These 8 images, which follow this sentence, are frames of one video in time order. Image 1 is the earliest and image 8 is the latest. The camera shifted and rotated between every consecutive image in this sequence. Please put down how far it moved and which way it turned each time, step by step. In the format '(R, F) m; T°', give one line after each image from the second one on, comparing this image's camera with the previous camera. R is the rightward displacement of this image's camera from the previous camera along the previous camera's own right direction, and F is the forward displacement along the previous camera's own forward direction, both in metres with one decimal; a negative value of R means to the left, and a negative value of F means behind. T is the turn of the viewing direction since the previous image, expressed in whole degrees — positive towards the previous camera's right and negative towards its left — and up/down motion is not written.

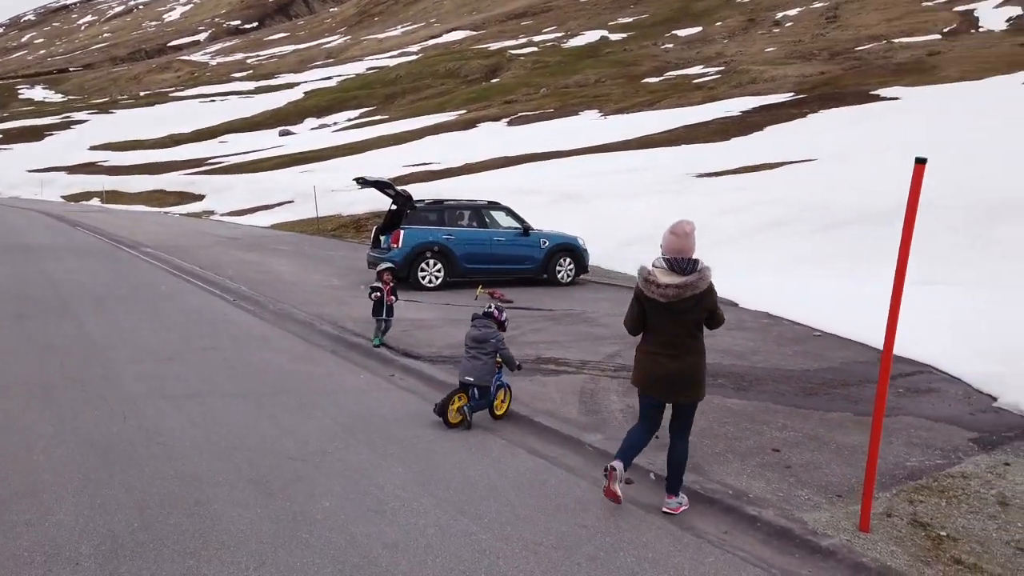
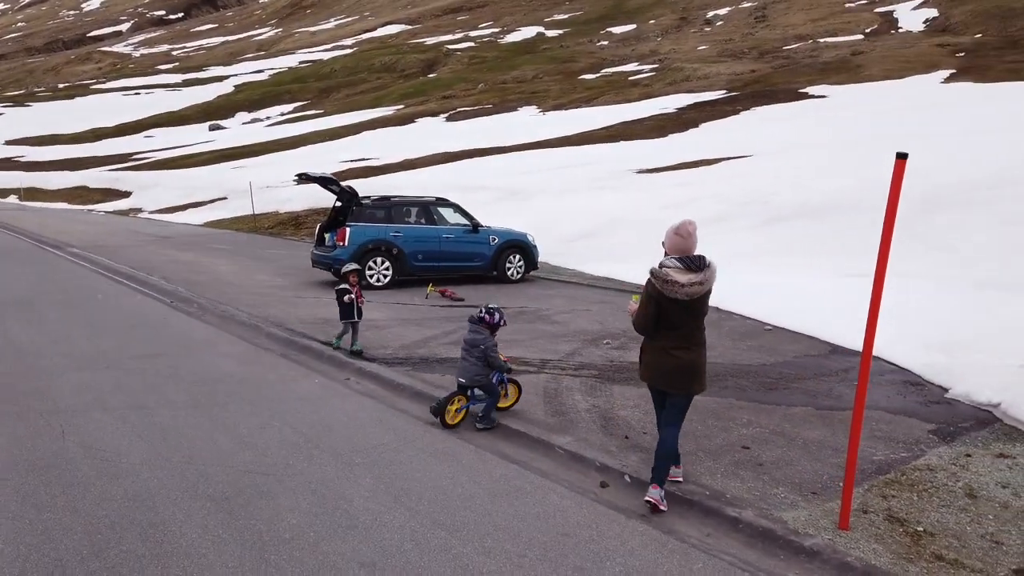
(-0.2, +0.2) m; +4°
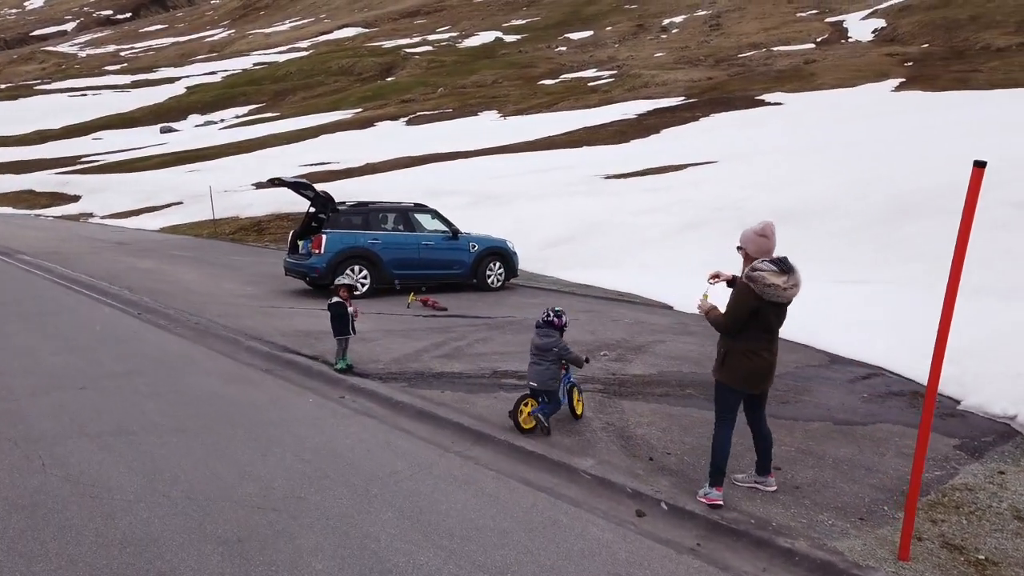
(-0.4, +0.3) m; +3°
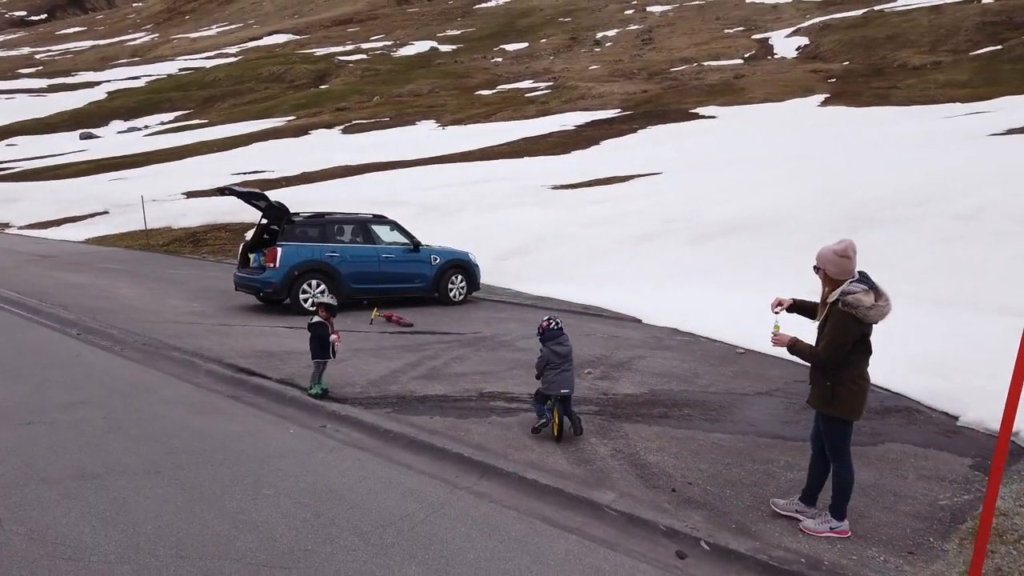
(-0.5, +0.4) m; +5°
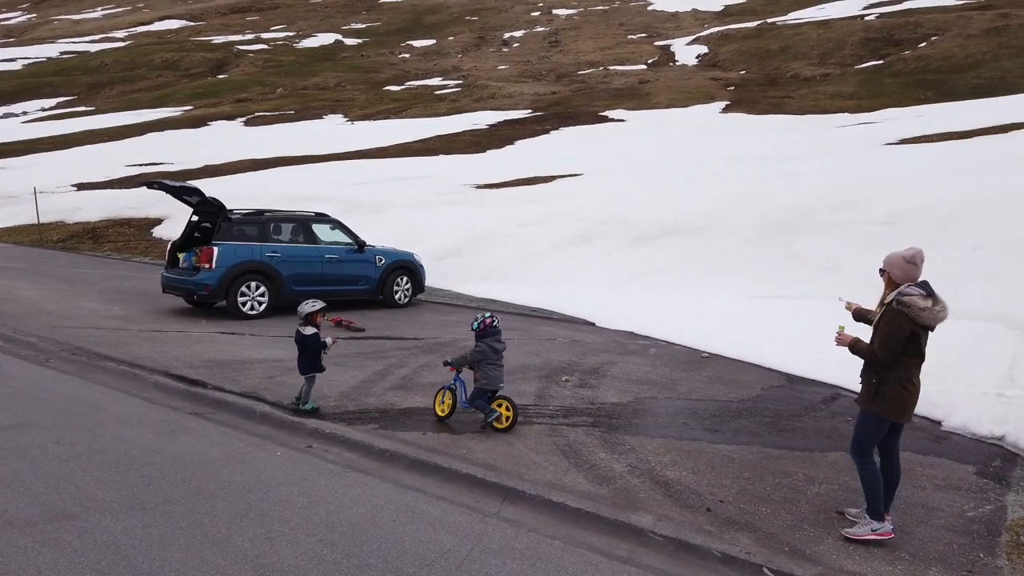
(-0.8, +0.4) m; +7°
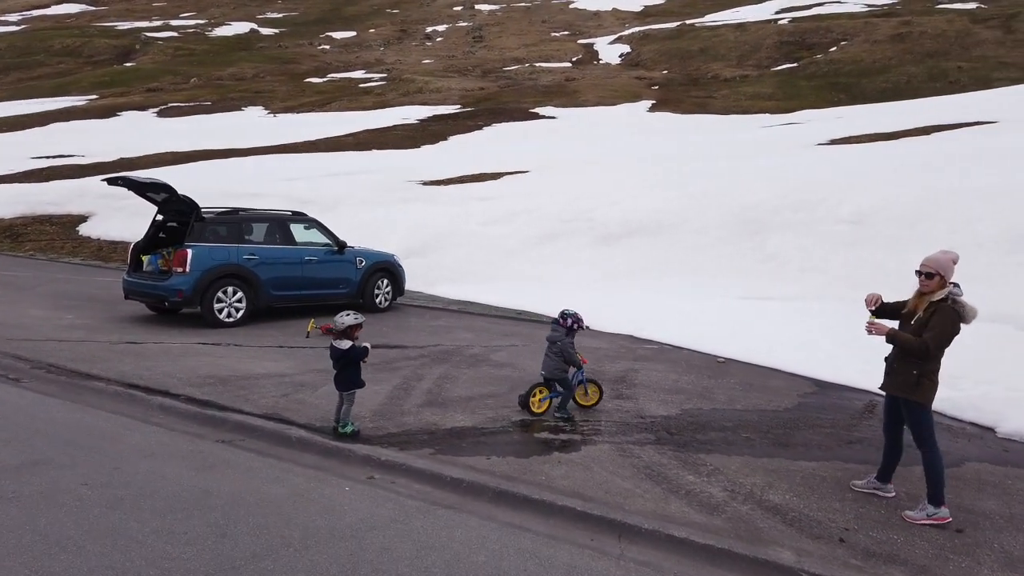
(-1.2, +0.6) m; +6°
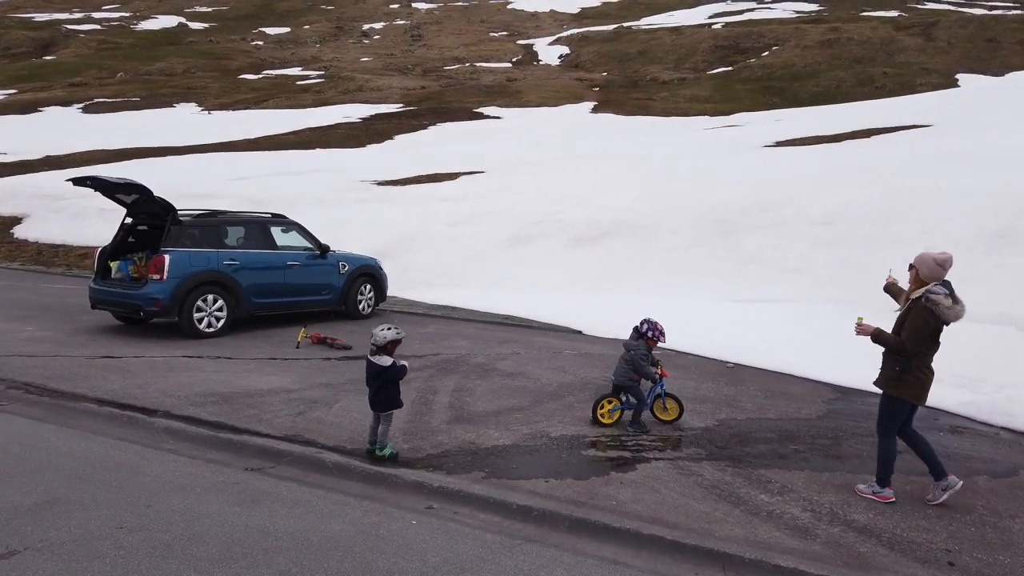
(-0.9, +0.4) m; +4°
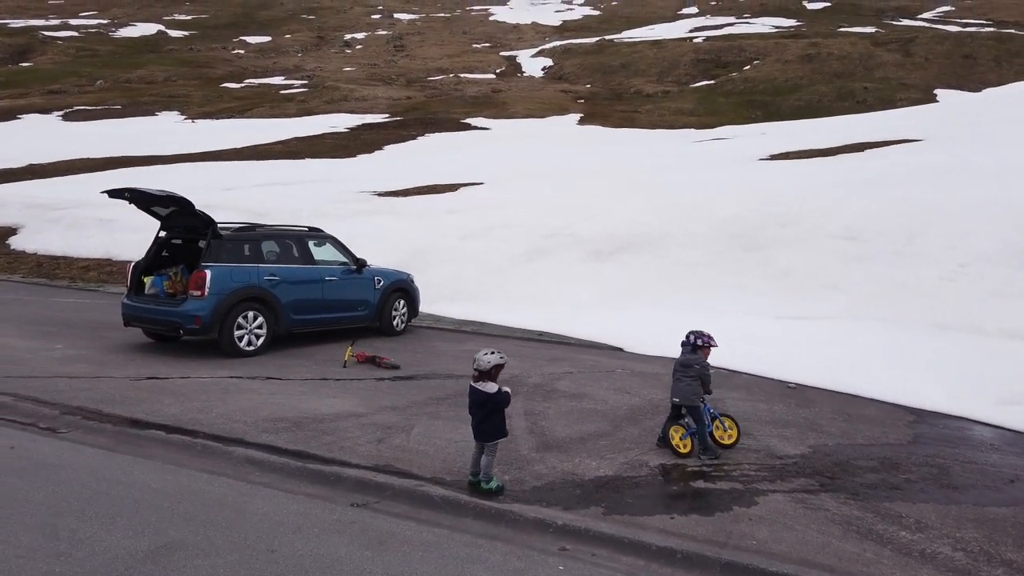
(-1.0, +0.3) m; +1°
